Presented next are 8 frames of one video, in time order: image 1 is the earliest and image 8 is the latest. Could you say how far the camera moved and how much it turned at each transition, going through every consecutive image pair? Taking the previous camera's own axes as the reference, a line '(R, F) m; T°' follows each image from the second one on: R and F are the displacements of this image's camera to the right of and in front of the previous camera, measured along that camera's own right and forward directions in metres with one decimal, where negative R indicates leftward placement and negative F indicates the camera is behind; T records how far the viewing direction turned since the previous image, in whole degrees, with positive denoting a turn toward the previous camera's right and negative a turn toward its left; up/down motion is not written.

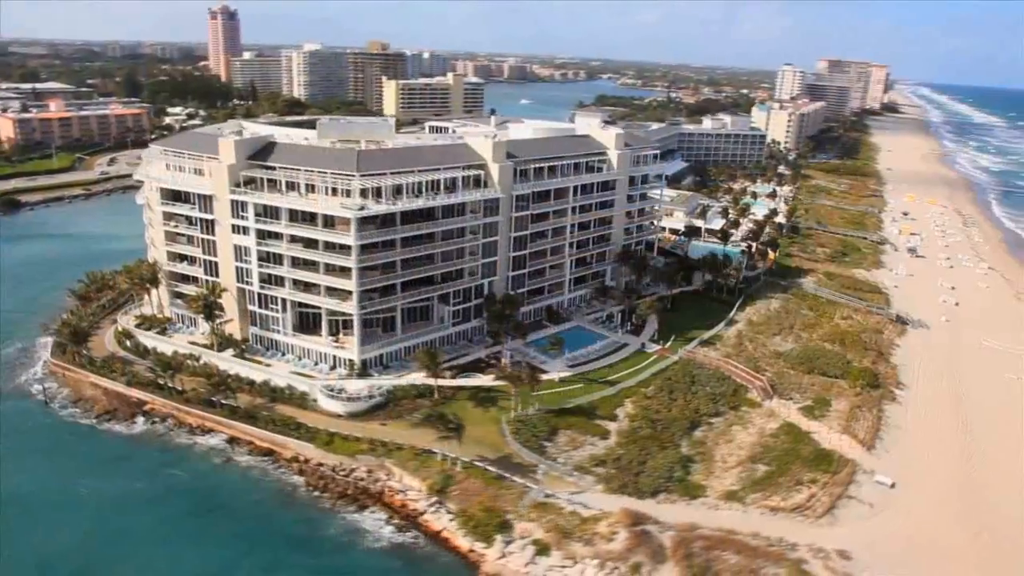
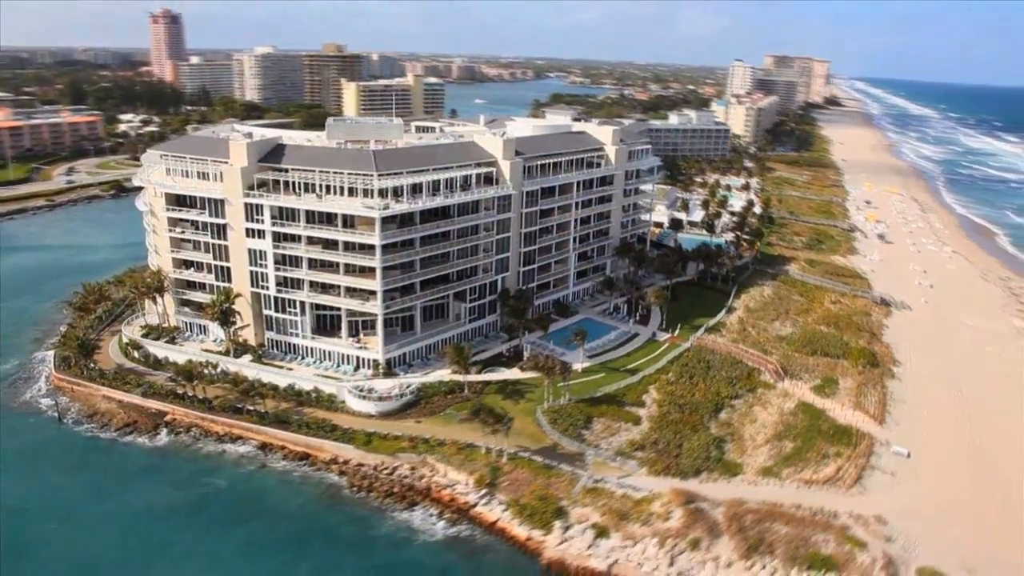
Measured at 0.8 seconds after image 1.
(-6.3, -0.9) m; +4°
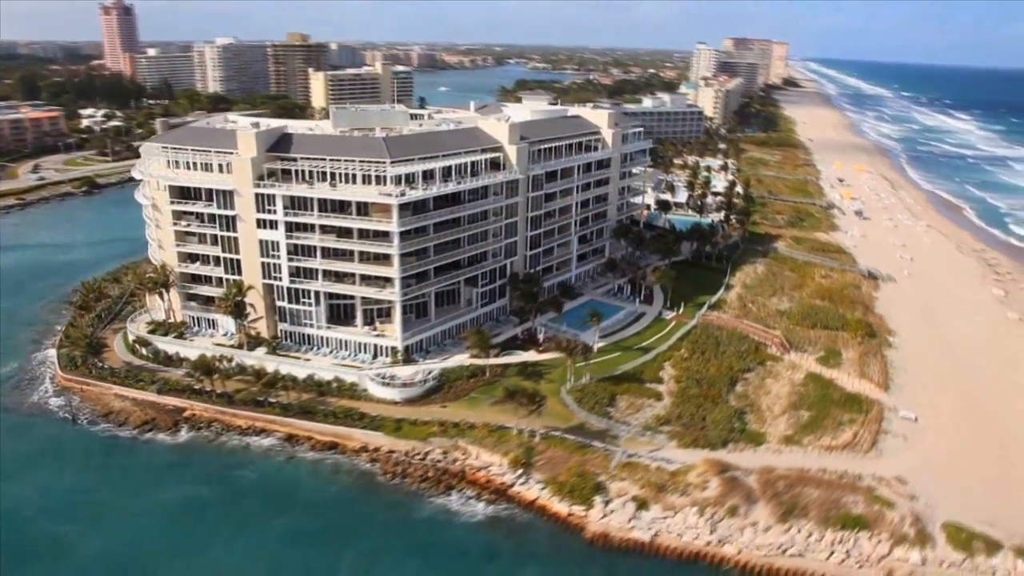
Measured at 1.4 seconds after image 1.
(-4.7, -0.6) m; +3°
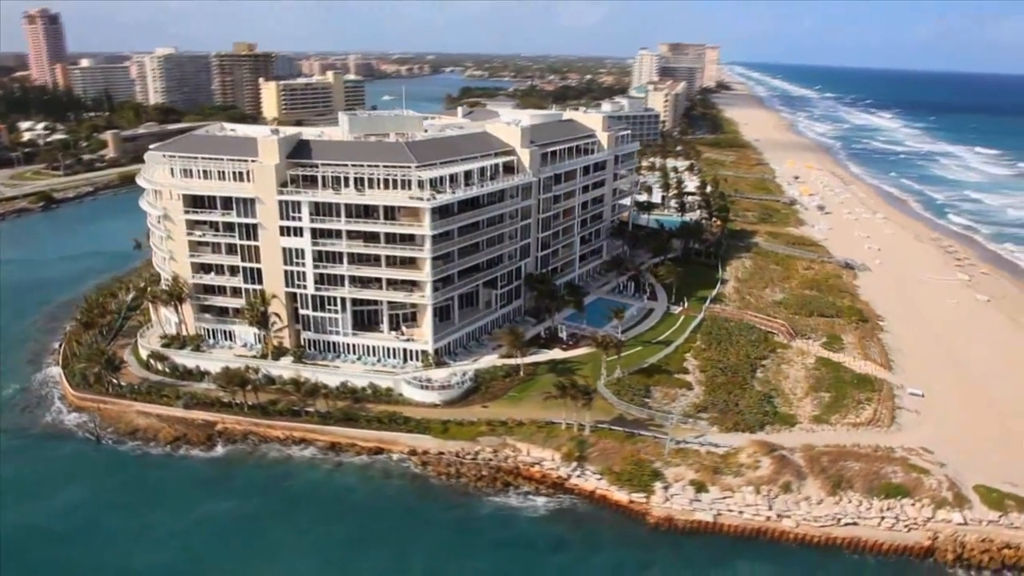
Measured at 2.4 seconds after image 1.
(-8.0, -1.0) m; +5°
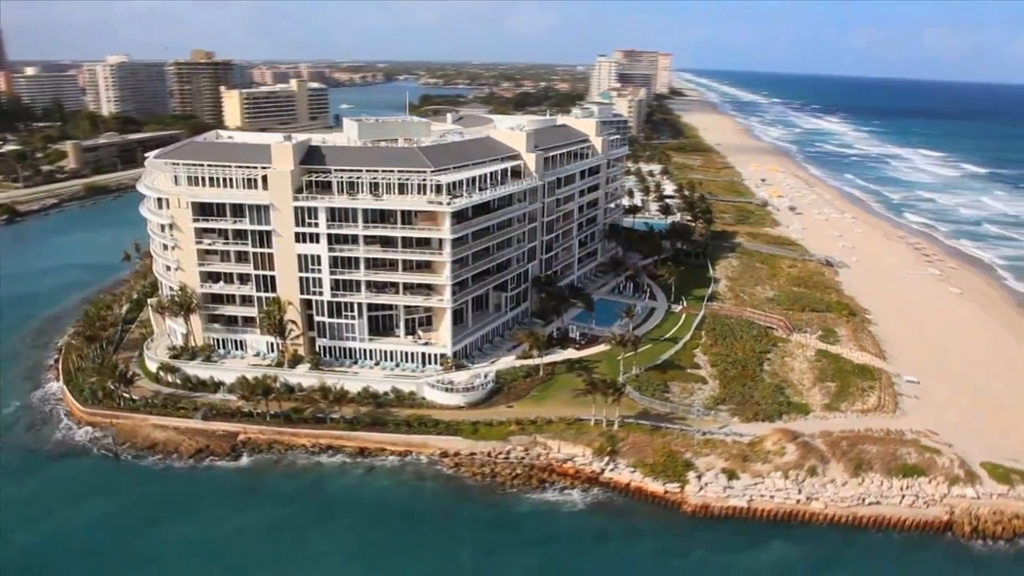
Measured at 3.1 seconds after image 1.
(-5.7, -0.9) m; +4°
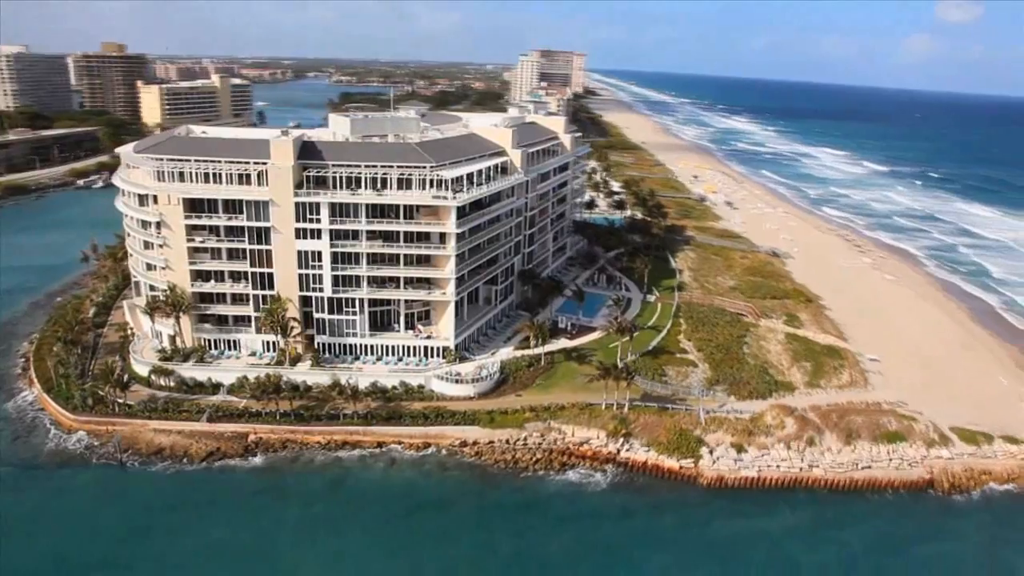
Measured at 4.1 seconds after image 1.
(-8.2, -1.3) m; +7°
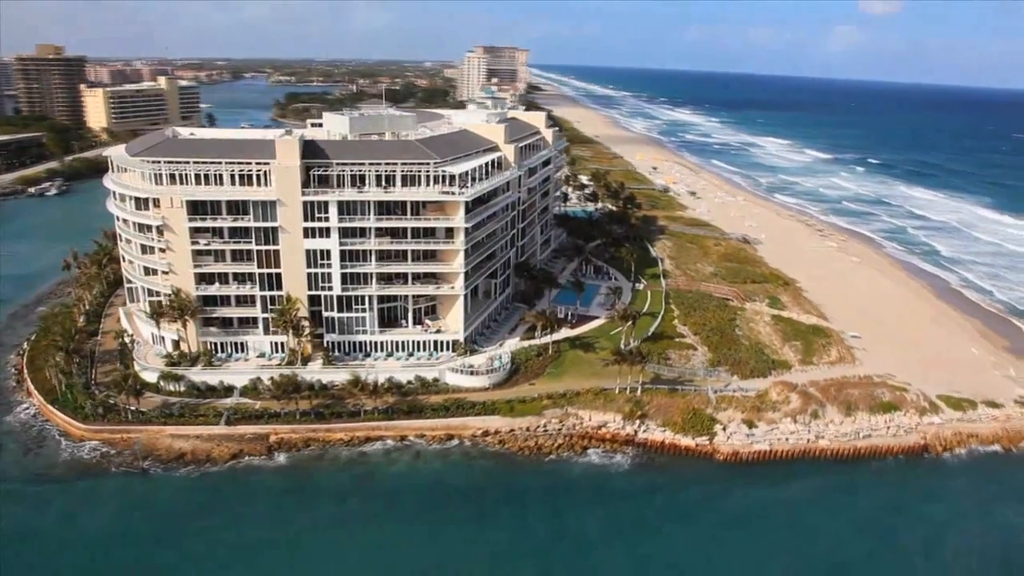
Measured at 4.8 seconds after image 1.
(-5.7, -1.2) m; +4°
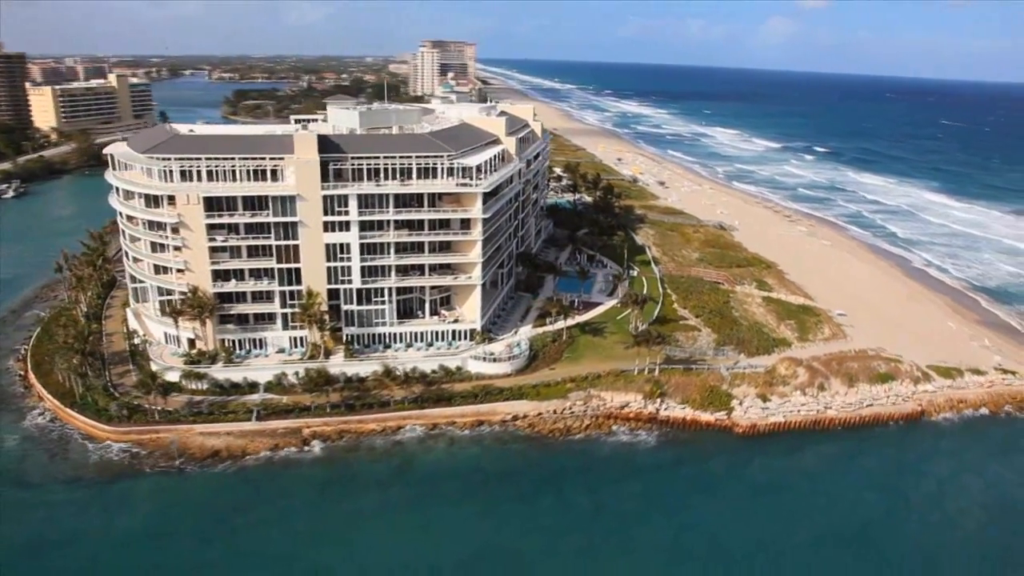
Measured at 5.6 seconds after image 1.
(-6.5, -1.5) m; +4°
